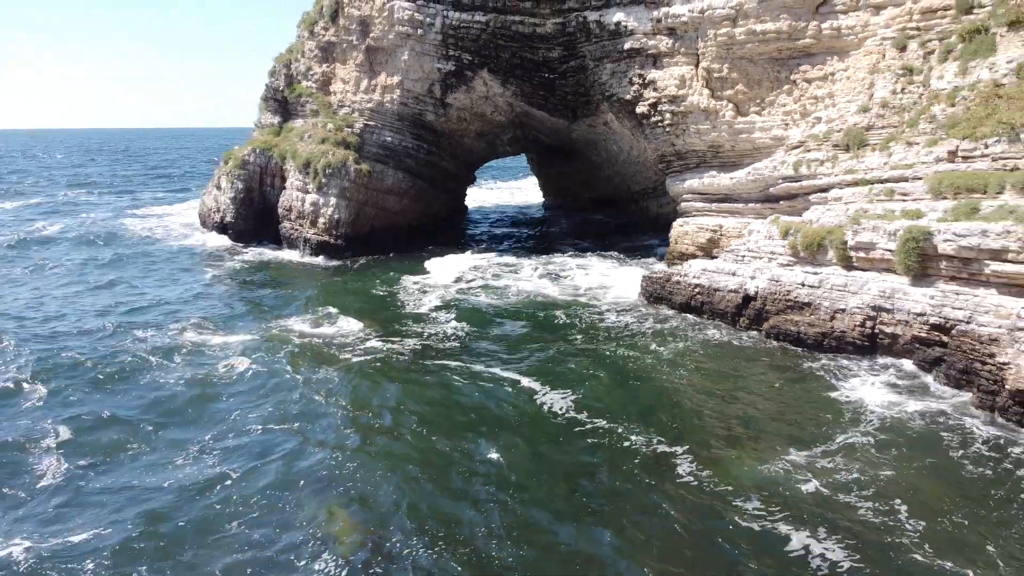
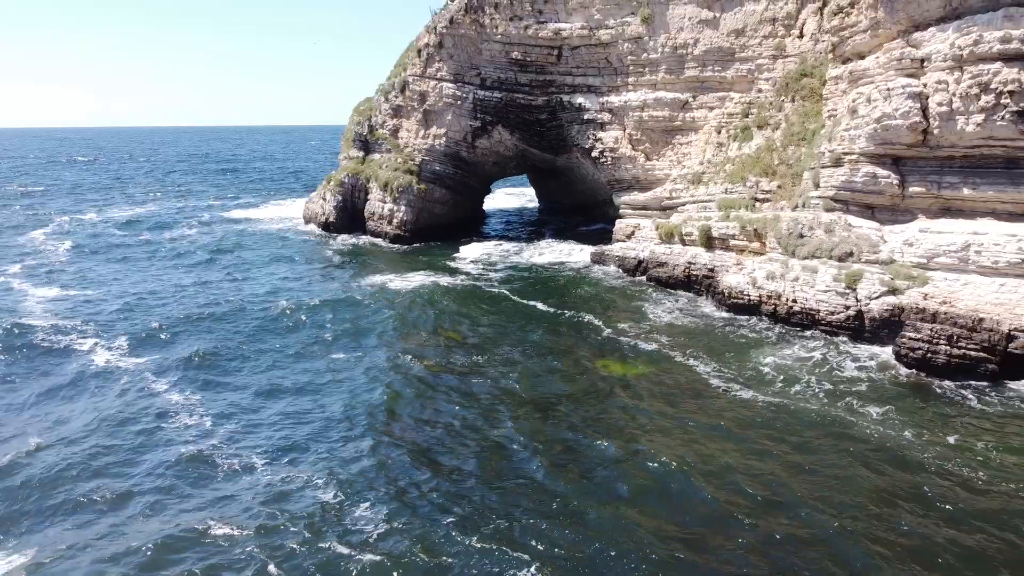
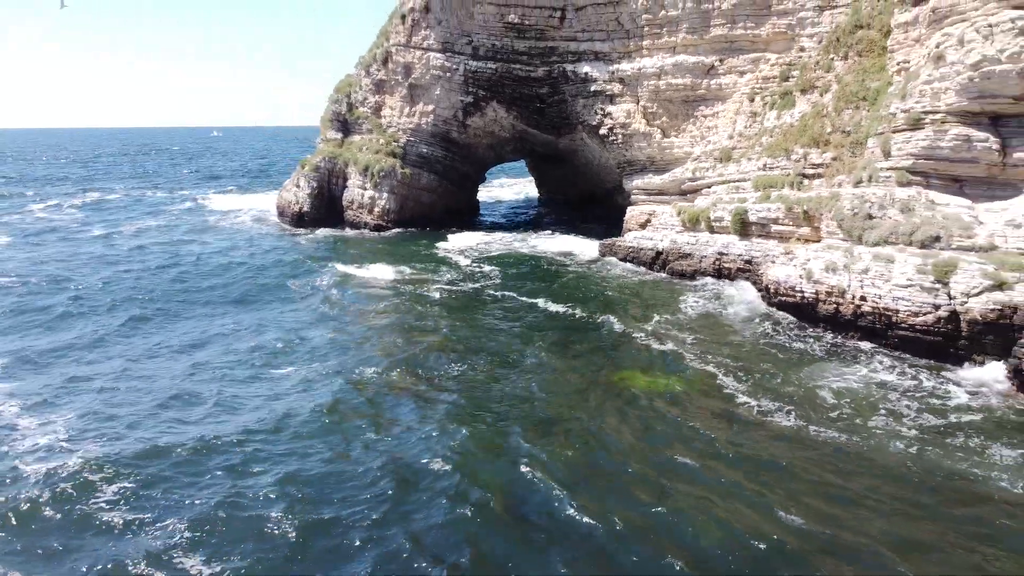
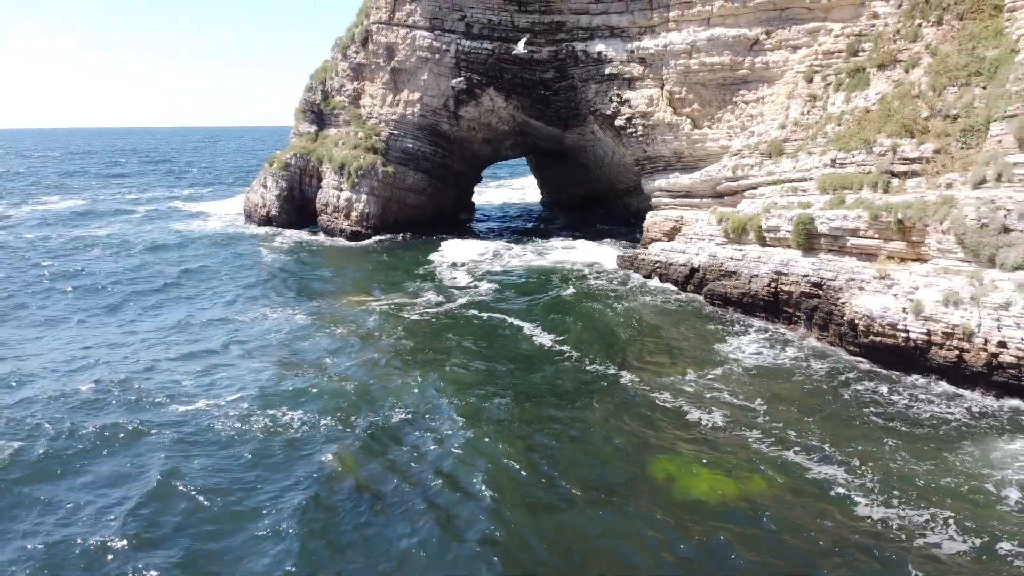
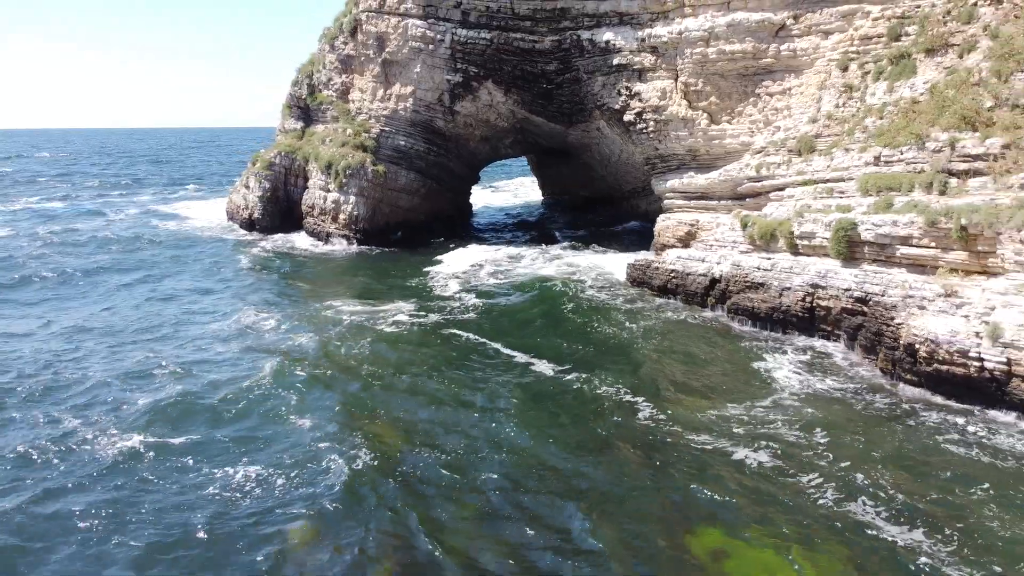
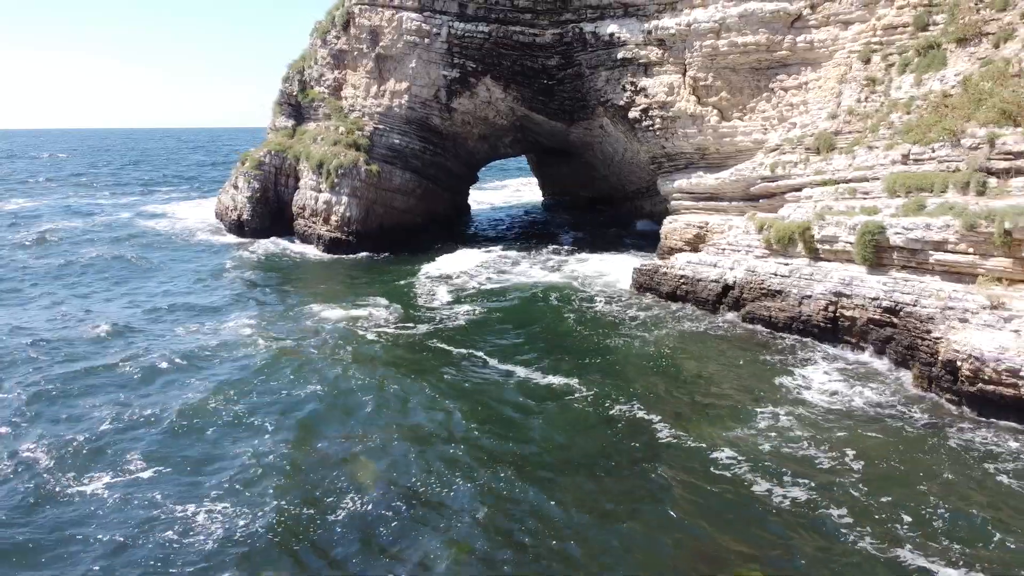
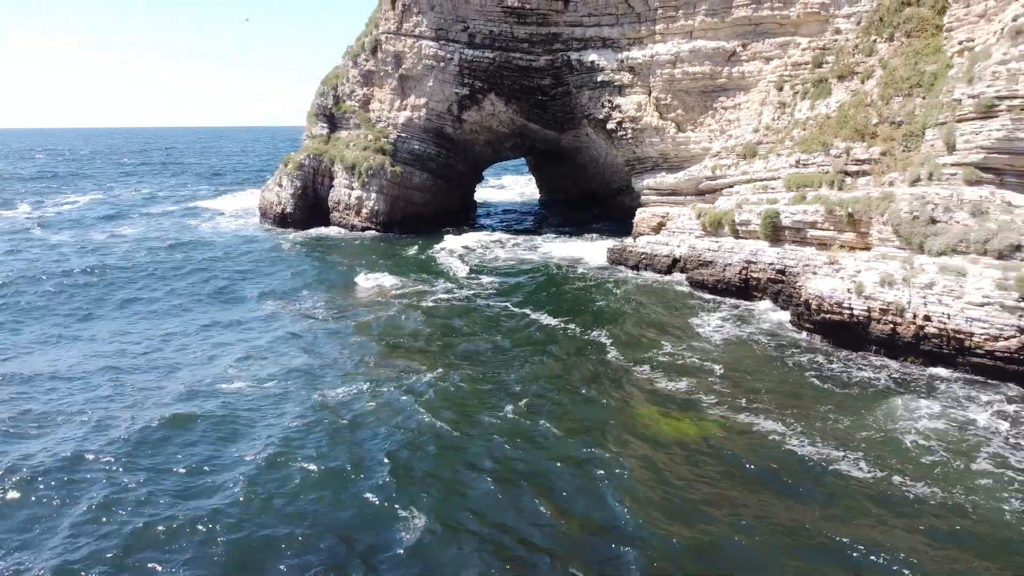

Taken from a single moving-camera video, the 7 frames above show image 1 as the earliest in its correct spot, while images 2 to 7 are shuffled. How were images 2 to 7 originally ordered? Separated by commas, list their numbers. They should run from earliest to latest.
6, 5, 4, 7, 3, 2
